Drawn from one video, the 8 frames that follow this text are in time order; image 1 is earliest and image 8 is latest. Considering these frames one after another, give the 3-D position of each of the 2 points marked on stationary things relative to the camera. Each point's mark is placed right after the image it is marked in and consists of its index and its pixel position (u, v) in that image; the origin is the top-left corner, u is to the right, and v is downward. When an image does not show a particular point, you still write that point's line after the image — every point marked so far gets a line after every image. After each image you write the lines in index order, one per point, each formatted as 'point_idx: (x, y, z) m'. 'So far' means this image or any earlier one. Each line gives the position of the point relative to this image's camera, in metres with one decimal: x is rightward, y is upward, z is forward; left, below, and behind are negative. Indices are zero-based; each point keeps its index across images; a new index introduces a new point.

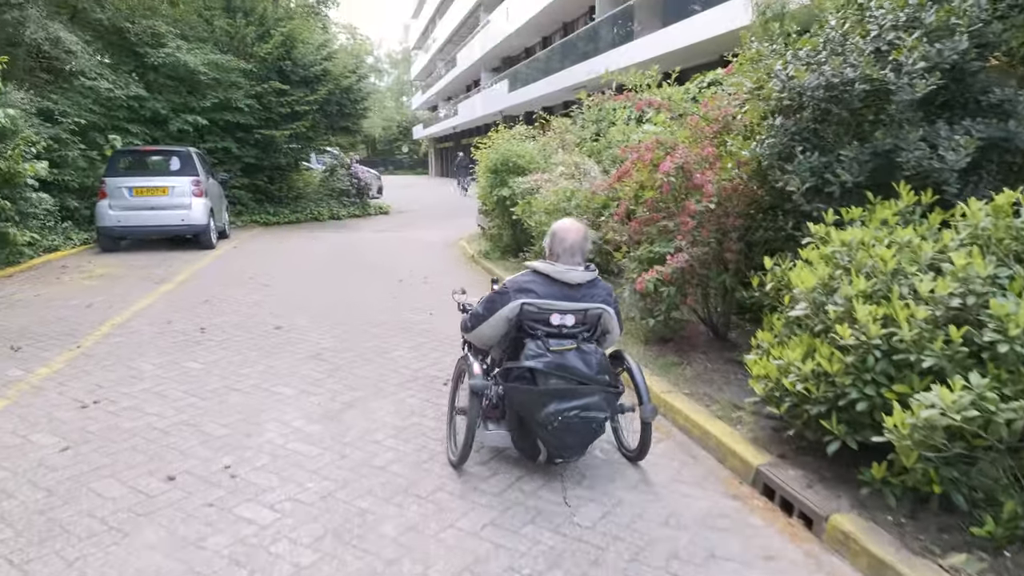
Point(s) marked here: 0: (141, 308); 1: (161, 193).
0: (-3.6, -0.2, +6.8) m
1: (-5.3, +1.4, +10.7) m
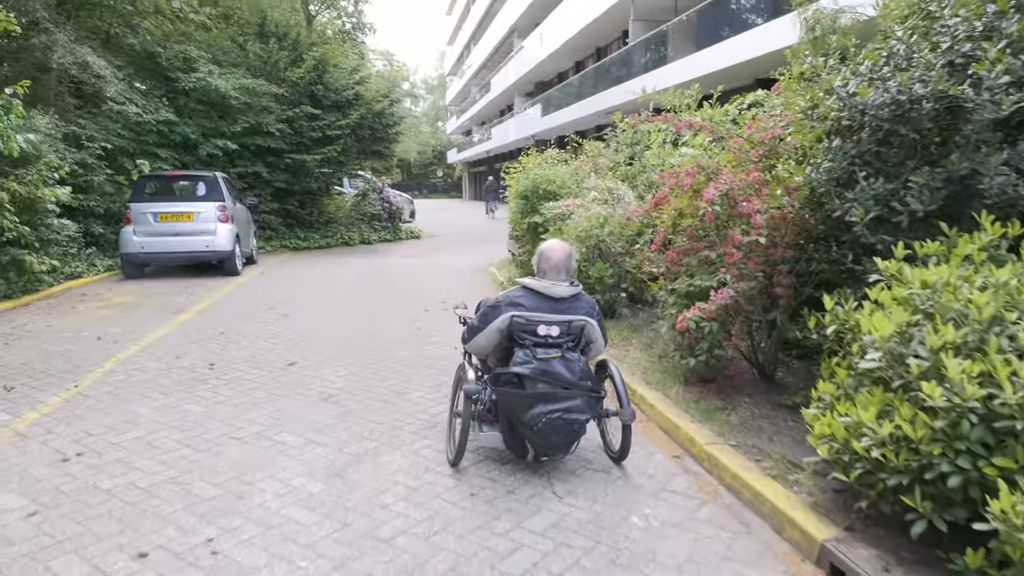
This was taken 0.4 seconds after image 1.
0: (-3.3, -0.5, +6.5) m
1: (-4.9, +1.0, +10.5) m
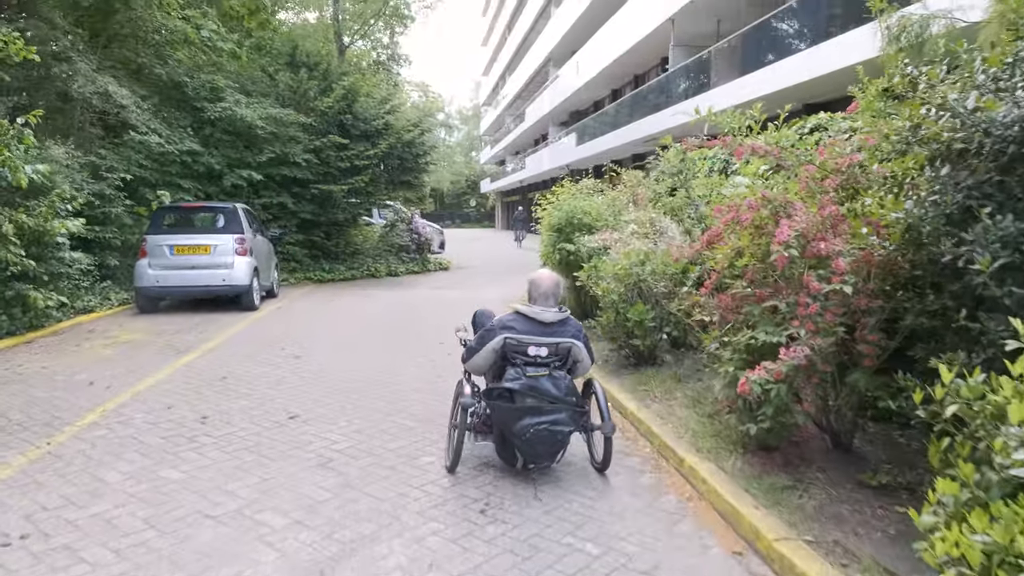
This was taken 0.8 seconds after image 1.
0: (-3.1, -0.8, +5.9) m
1: (-4.4, +0.5, +10.1) m
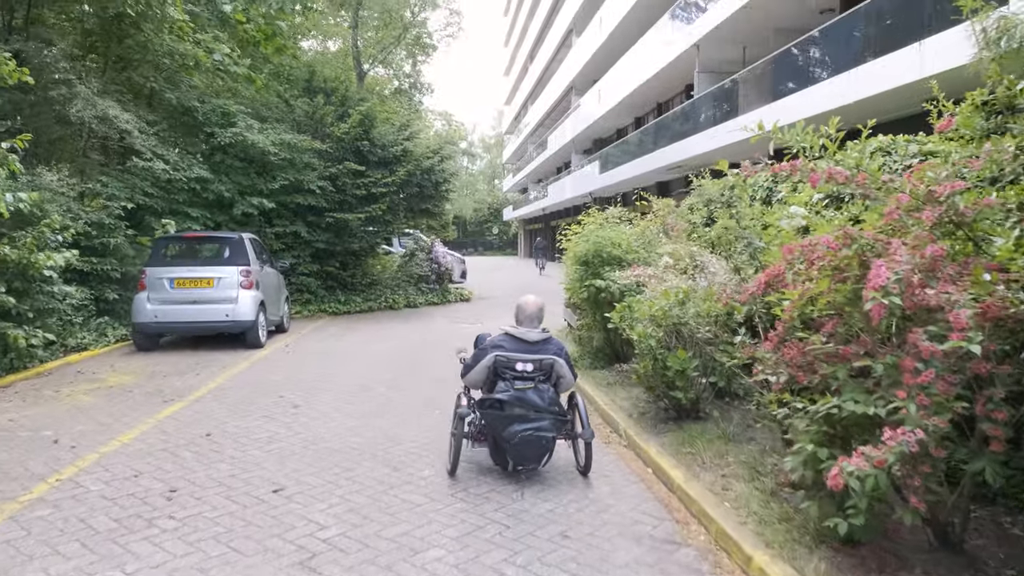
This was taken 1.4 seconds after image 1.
0: (-2.9, -1.2, +5.2) m
1: (-4.1, +0.1, +9.5) m
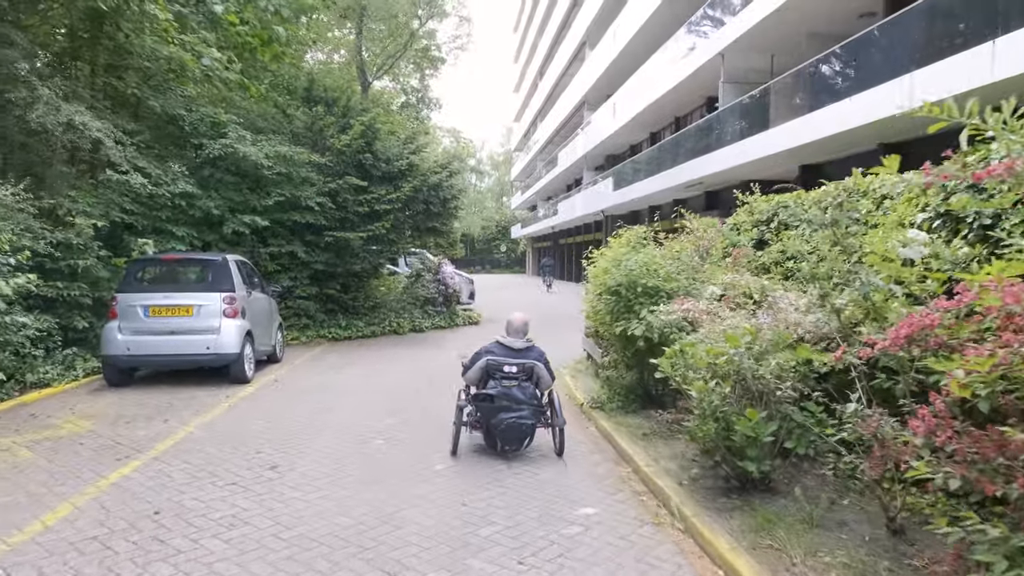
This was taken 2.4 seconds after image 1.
0: (-2.7, -1.4, +4.1) m
1: (-3.9, -0.3, +8.4) m
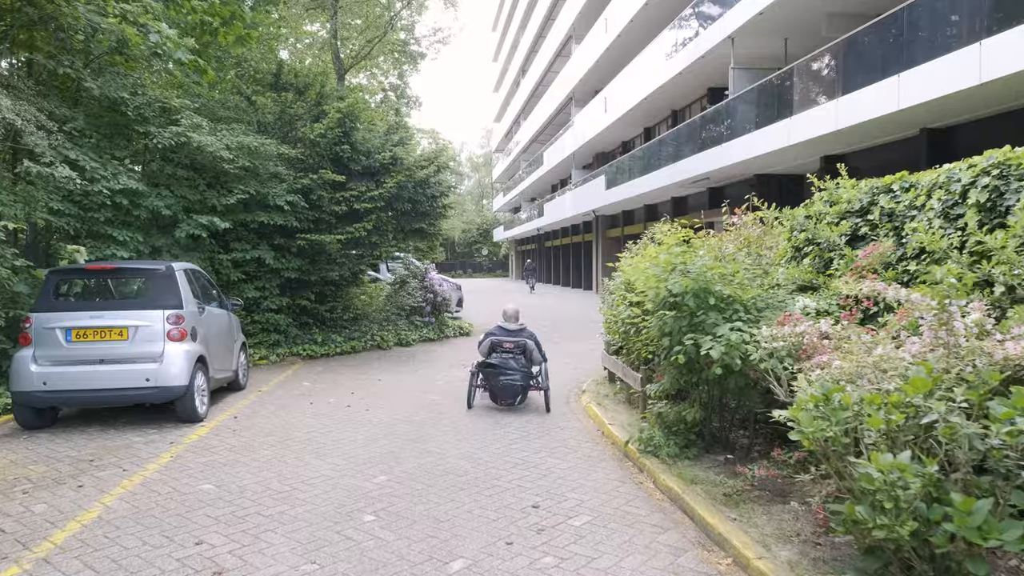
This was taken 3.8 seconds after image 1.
0: (-2.4, -1.5, +2.4) m
1: (-3.7, -0.5, +6.6) m
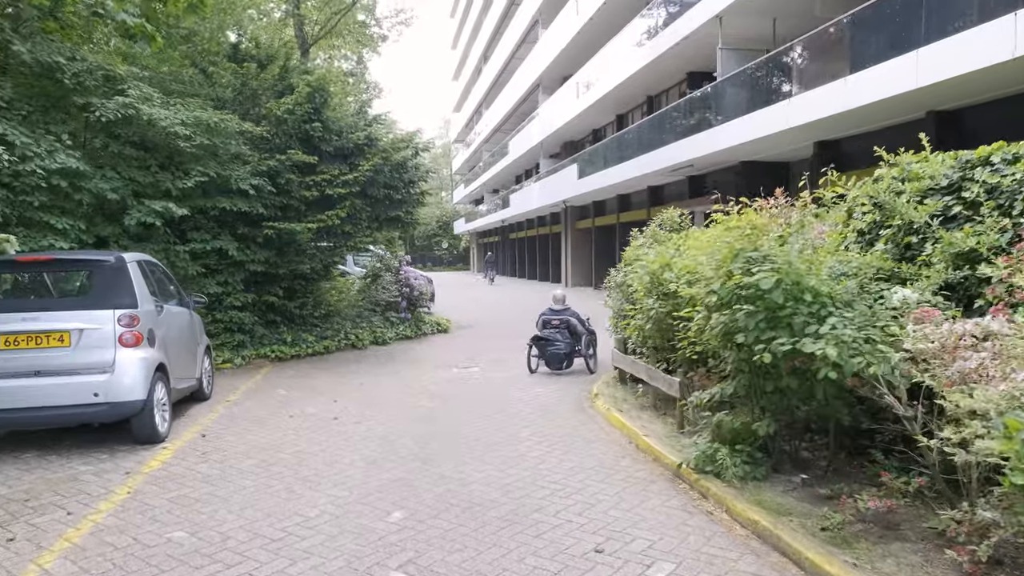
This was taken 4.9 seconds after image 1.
0: (-1.9, -1.5, +1.3) m
1: (-3.5, -0.4, +5.5) m
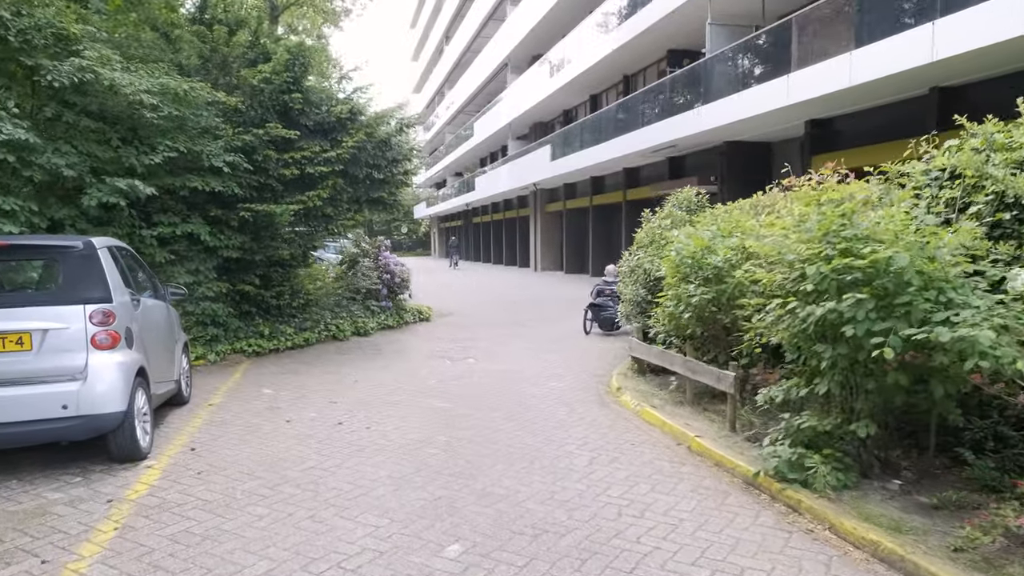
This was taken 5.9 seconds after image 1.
0: (-1.3, -1.5, +0.5) m
1: (-3.2, -0.4, +4.5) m
